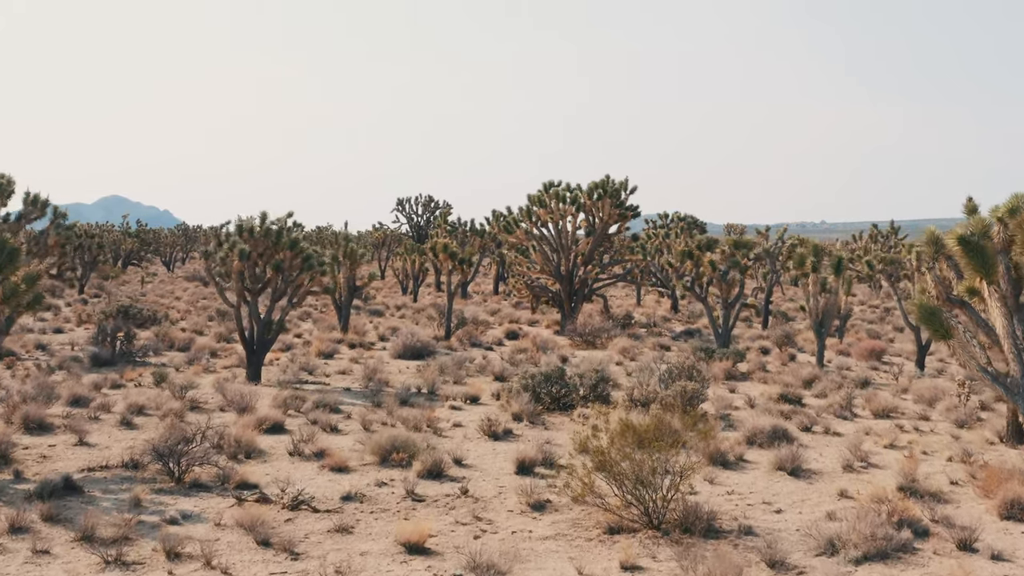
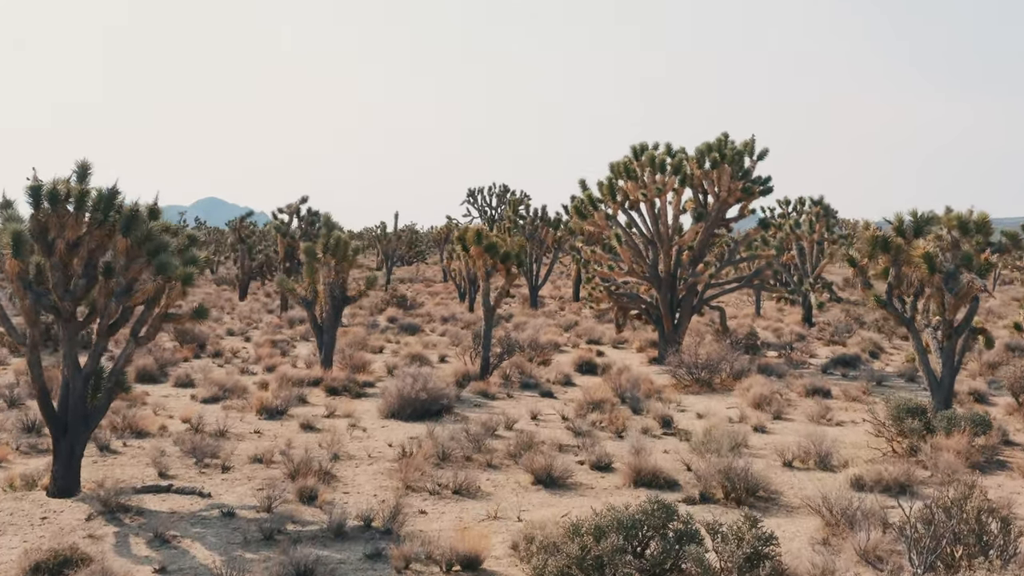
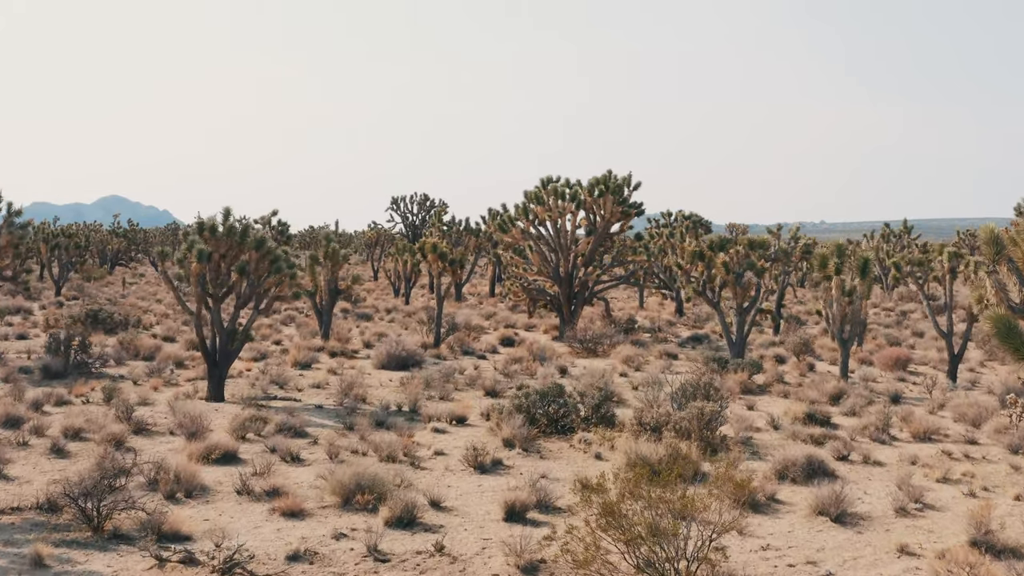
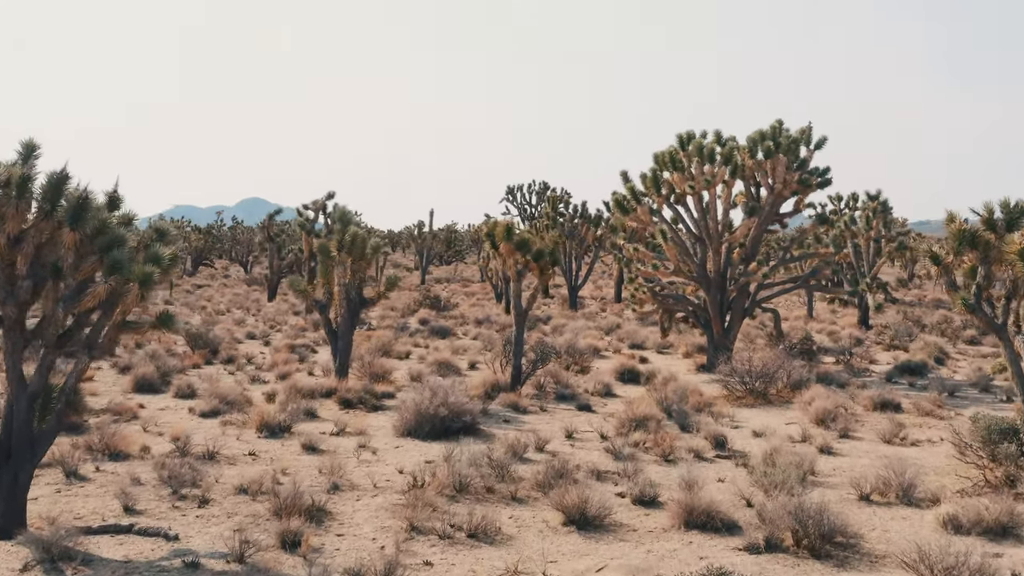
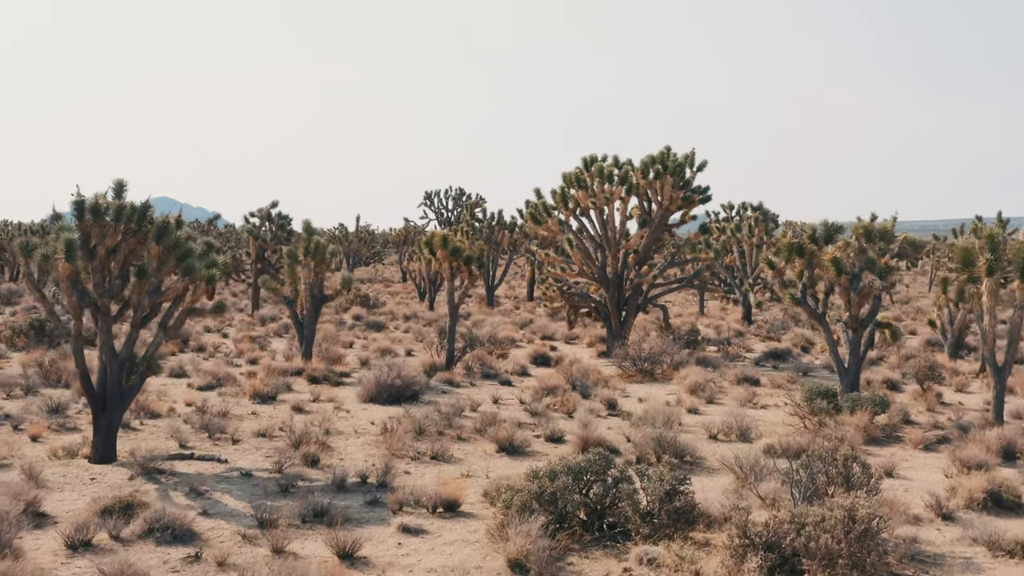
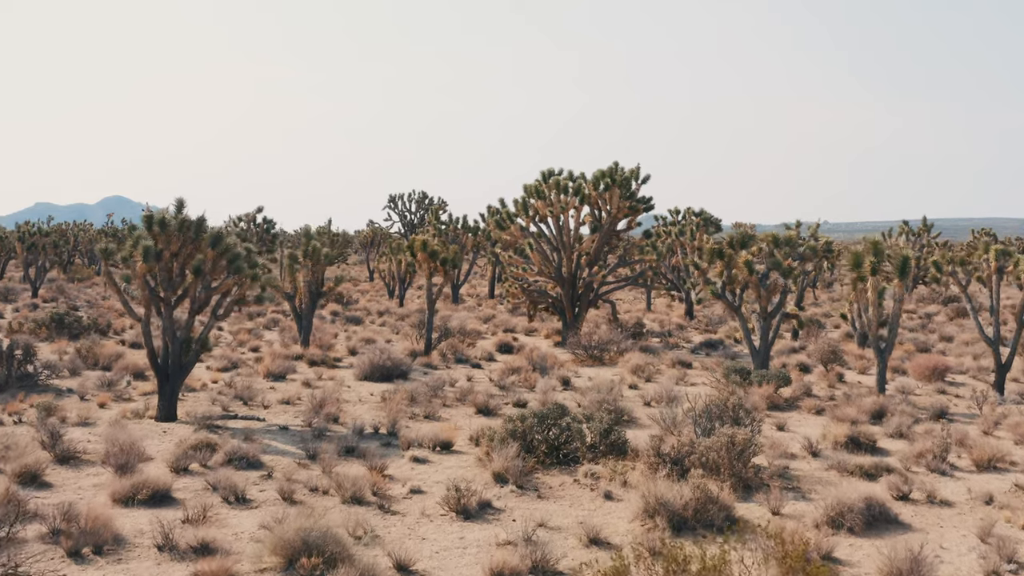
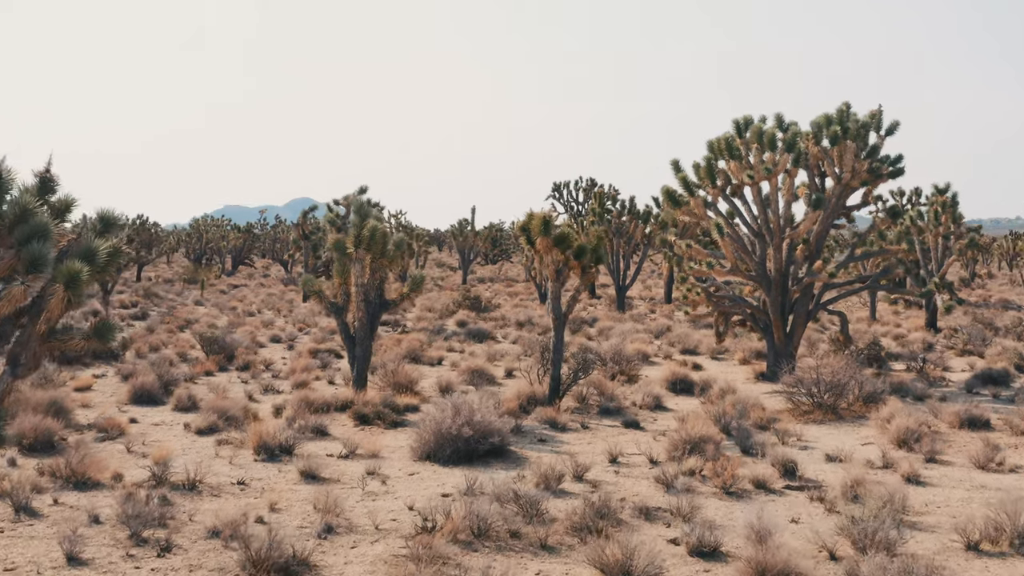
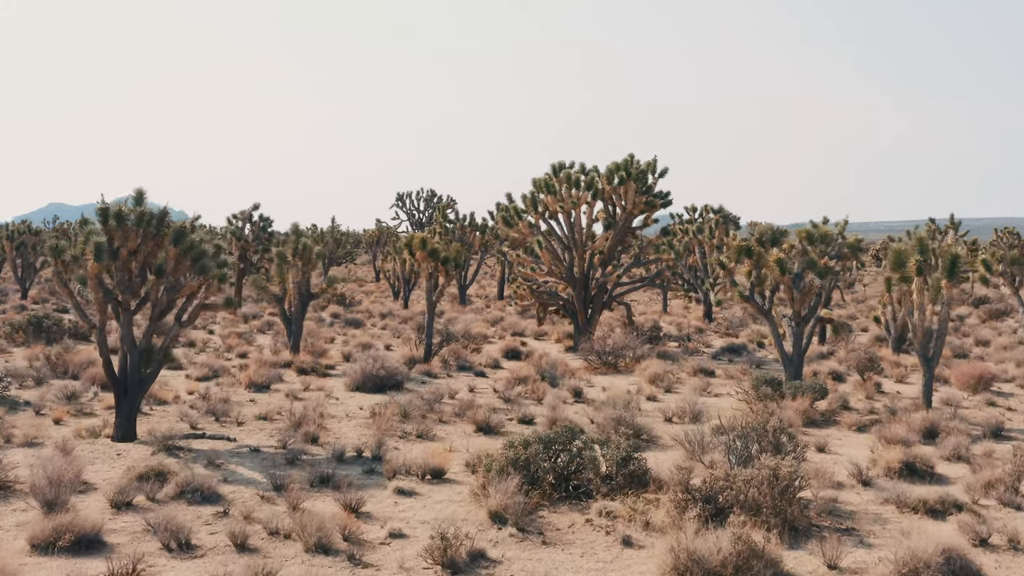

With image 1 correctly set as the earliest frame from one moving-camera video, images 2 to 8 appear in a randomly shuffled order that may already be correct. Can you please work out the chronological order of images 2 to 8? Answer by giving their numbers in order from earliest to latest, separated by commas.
3, 6, 8, 5, 2, 4, 7
